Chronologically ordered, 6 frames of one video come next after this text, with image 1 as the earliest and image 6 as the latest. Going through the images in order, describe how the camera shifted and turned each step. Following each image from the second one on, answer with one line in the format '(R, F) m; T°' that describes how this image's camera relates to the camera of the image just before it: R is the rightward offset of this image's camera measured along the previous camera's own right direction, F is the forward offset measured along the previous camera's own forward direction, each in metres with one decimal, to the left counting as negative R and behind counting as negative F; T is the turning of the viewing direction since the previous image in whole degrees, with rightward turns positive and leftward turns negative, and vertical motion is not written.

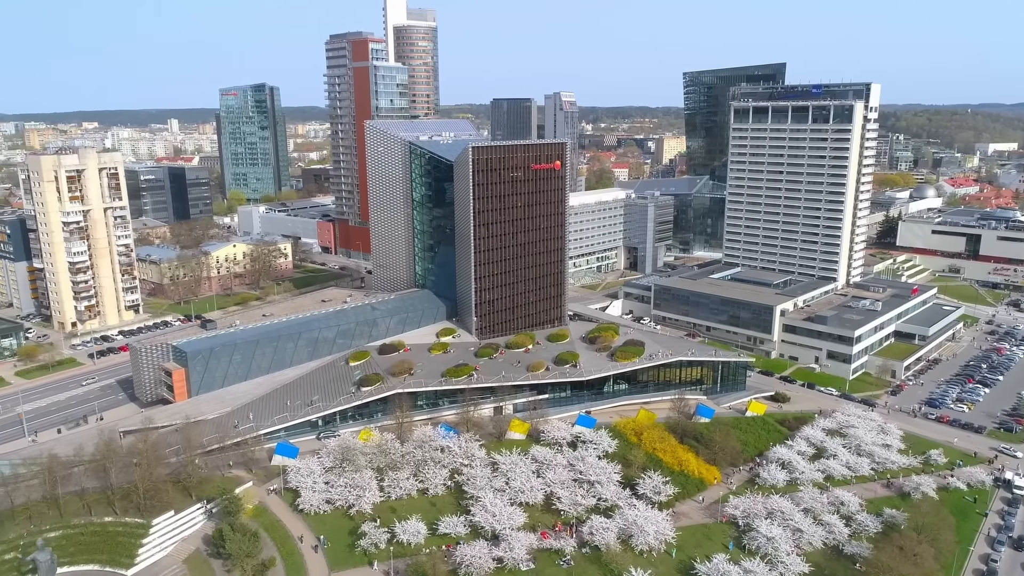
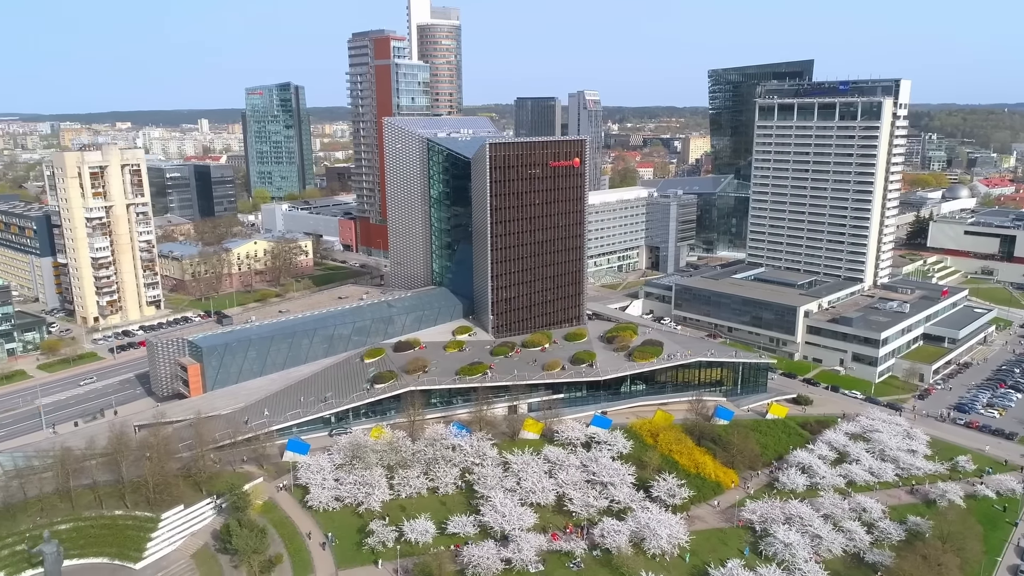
(+0.7, +0.7) m; -2°
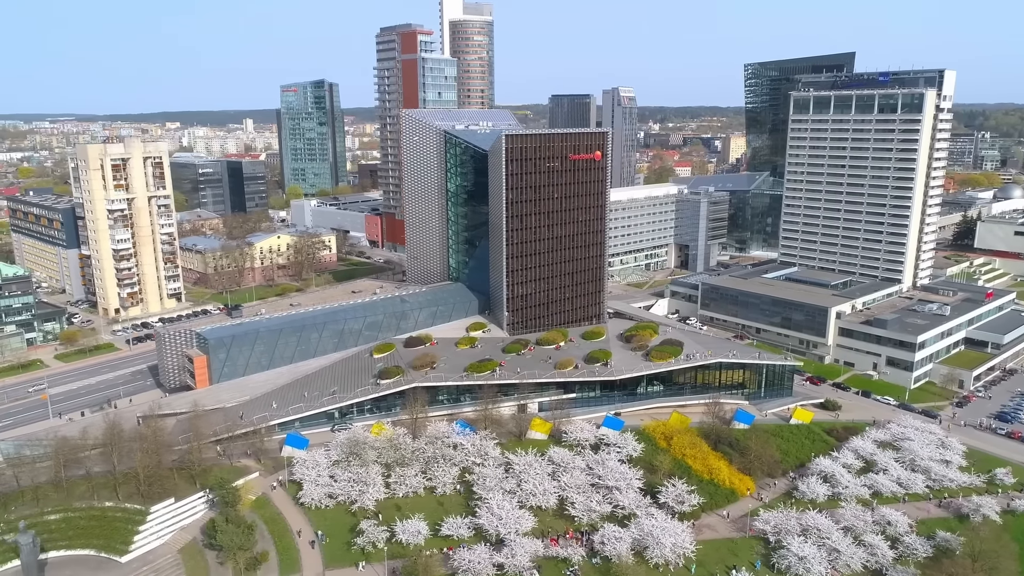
(+2.2, +1.7) m; -3°
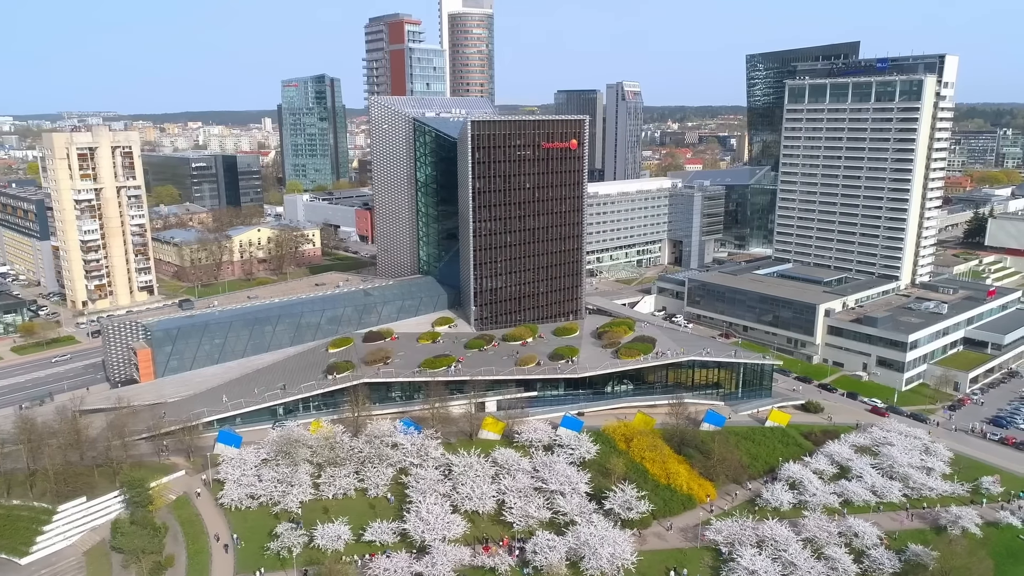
(+4.7, +2.7) m; -2°
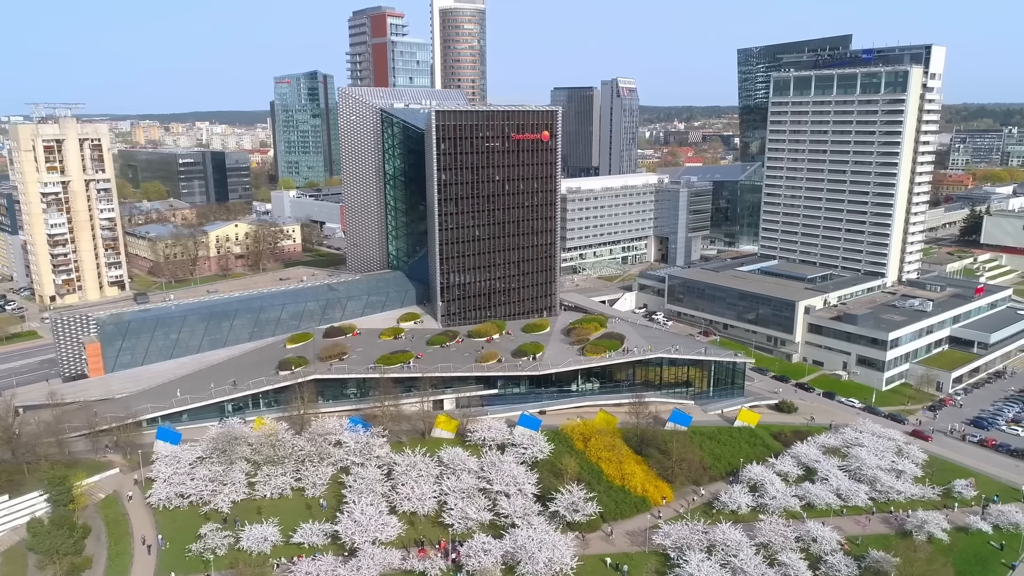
(+3.5, +1.6) m; -1°
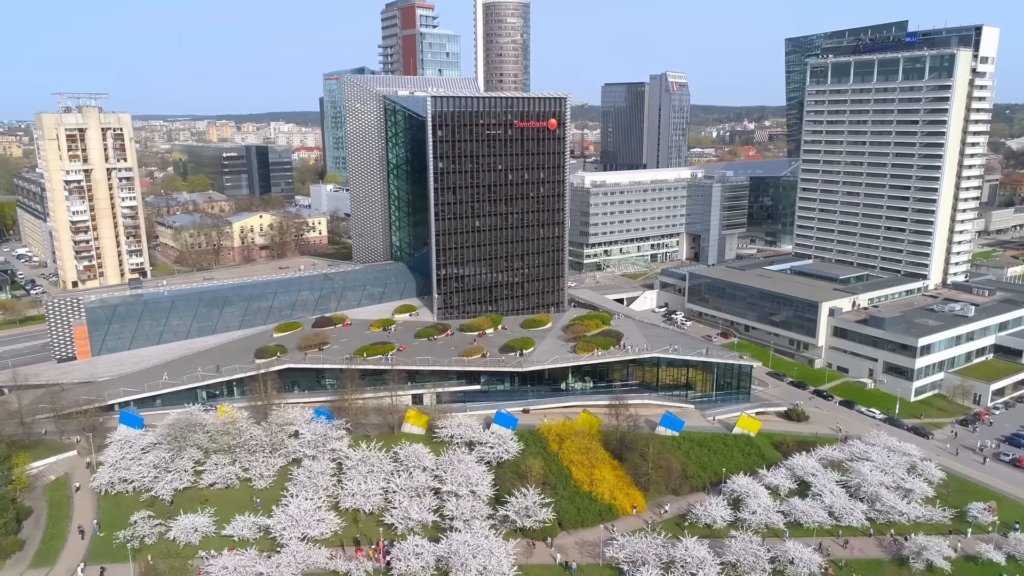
(+5.6, +2.5) m; -5°
